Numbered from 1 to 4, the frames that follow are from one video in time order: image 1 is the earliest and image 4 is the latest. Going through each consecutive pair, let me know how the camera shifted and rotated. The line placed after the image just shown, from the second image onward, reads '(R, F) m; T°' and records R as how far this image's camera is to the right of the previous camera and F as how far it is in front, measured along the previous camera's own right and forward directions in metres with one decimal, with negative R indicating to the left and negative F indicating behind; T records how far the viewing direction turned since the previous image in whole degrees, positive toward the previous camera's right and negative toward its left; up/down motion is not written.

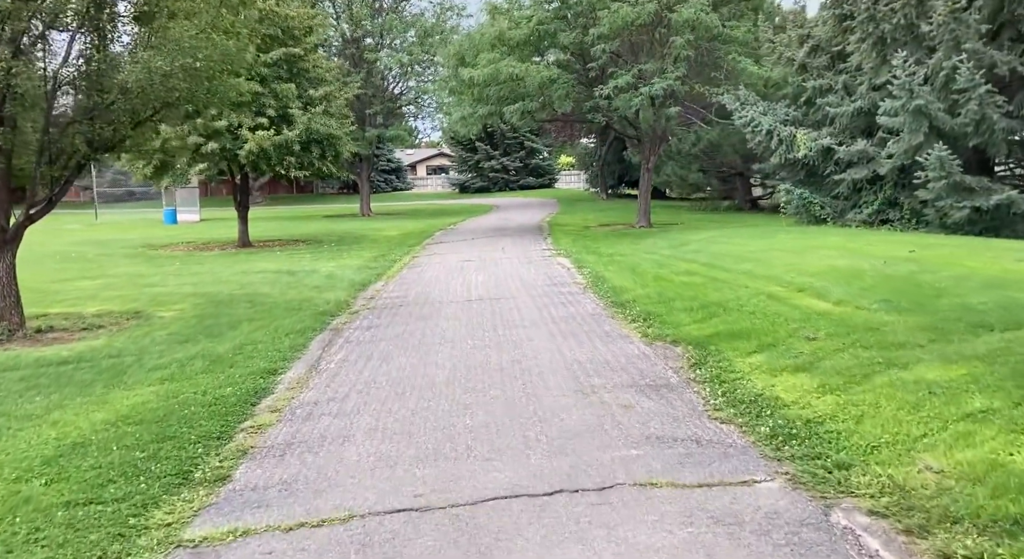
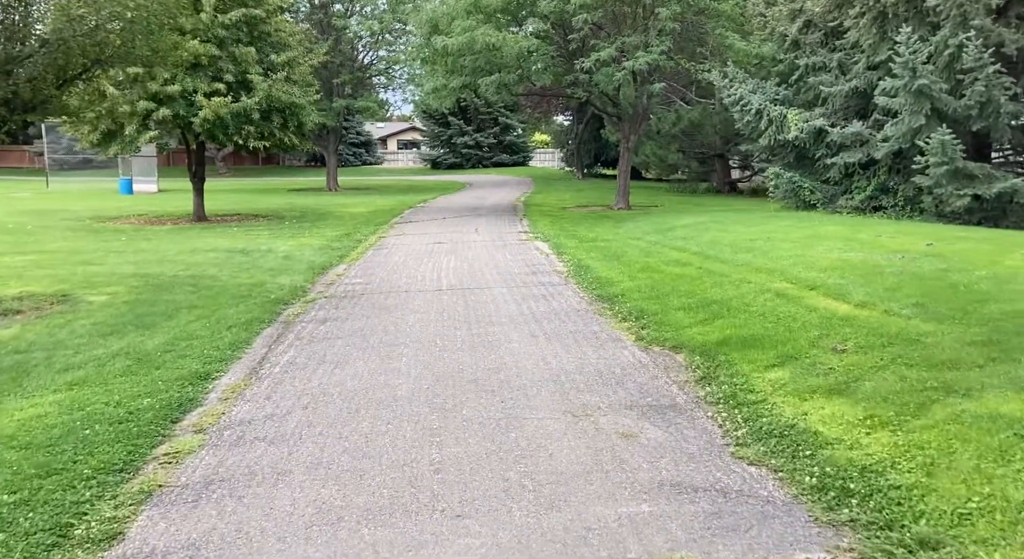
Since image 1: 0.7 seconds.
(0.0, +1.0) m; +2°
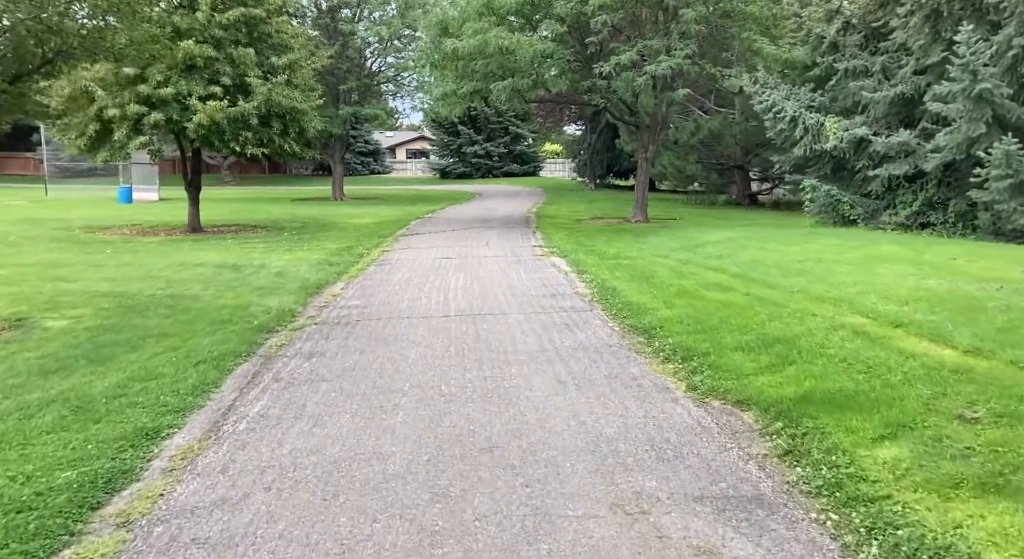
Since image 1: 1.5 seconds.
(-0.1, +1.2) m; -1°
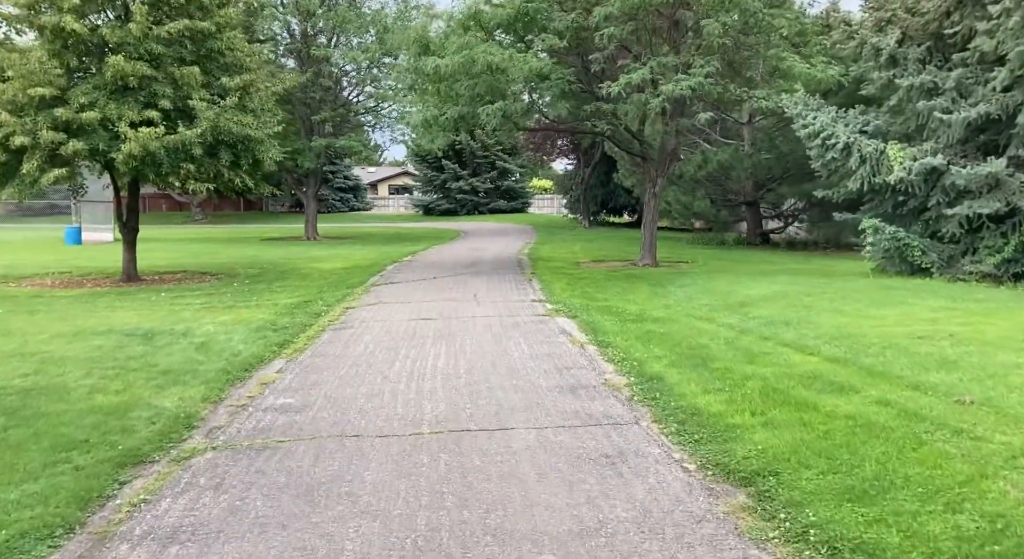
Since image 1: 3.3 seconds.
(-0.1, +2.9) m; +1°
